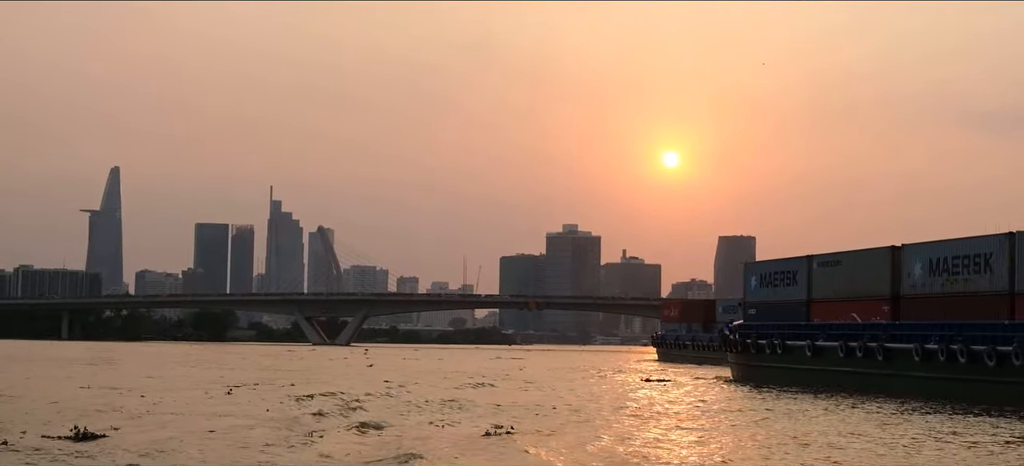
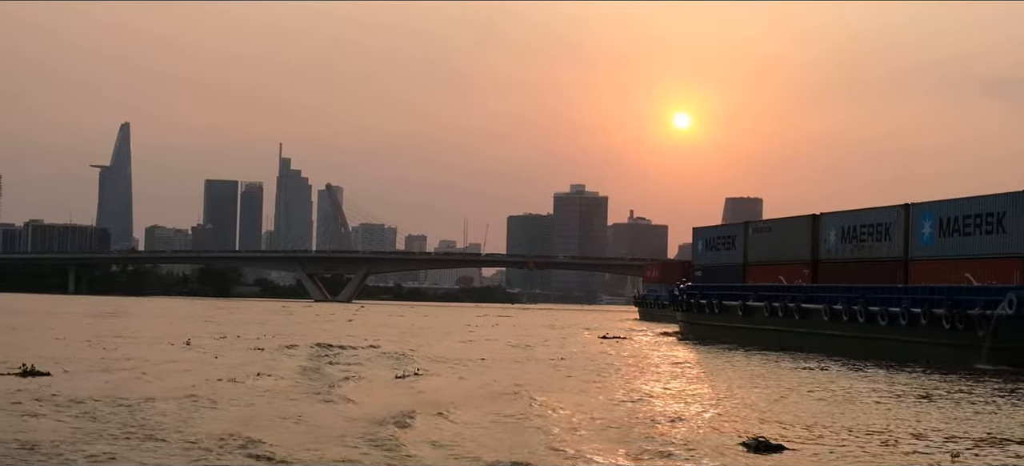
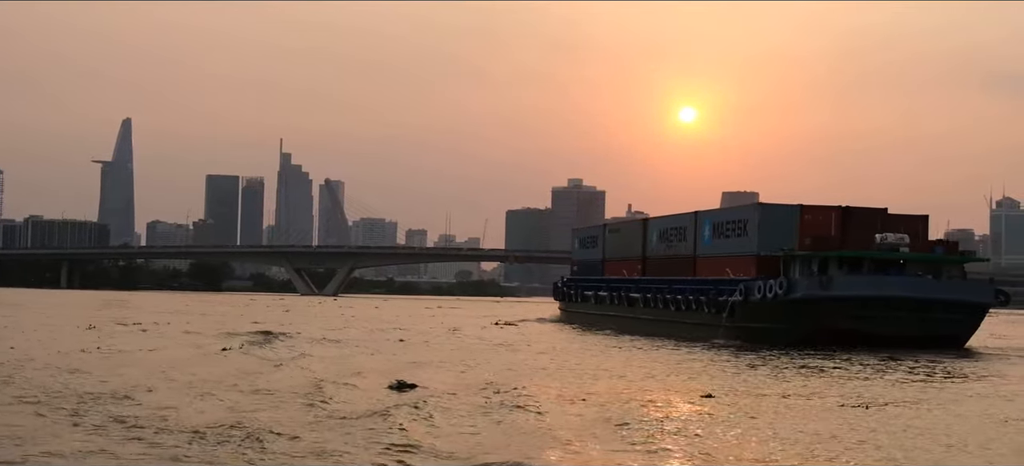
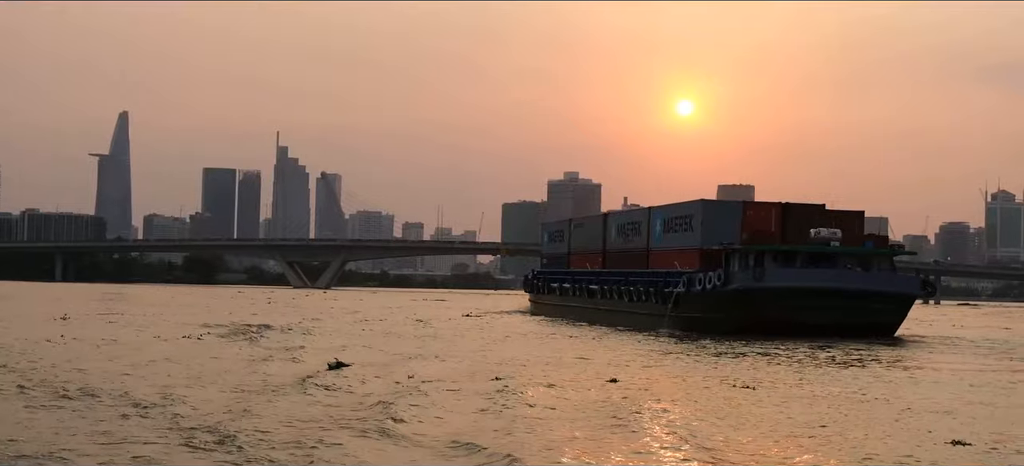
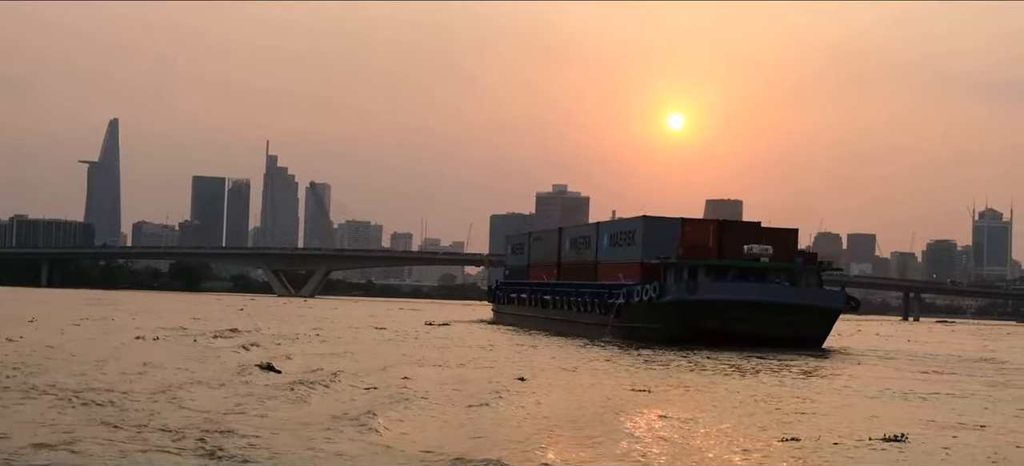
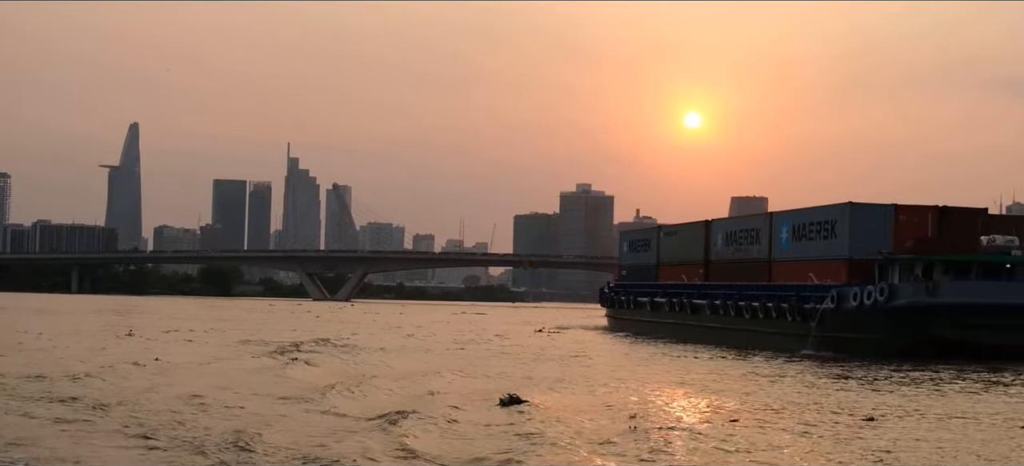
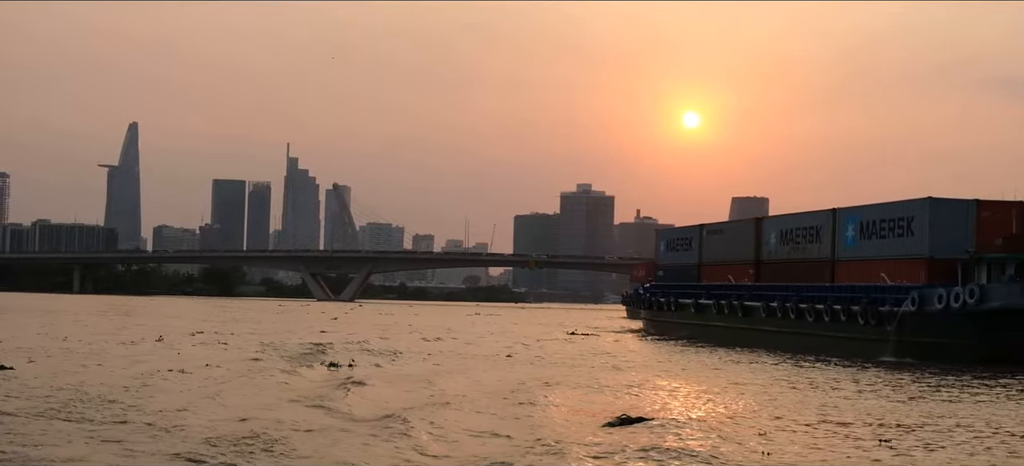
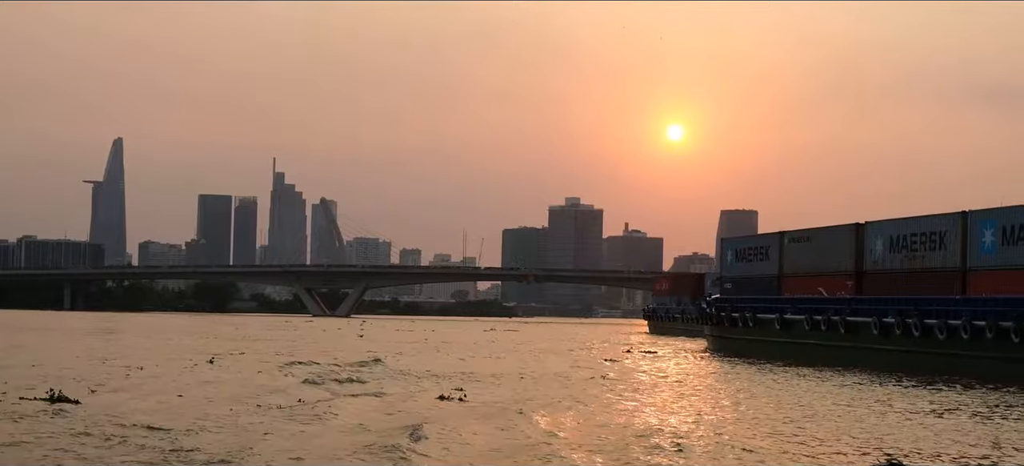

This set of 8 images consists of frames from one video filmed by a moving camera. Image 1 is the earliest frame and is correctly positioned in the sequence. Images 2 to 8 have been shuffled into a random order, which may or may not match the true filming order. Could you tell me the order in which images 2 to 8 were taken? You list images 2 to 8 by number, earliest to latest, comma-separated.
8, 2, 7, 6, 3, 4, 5
